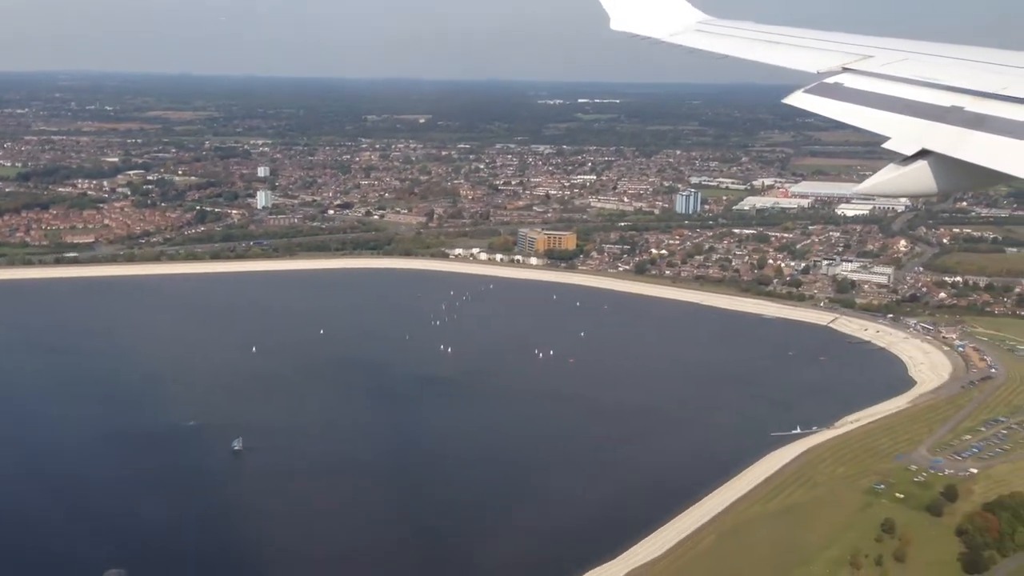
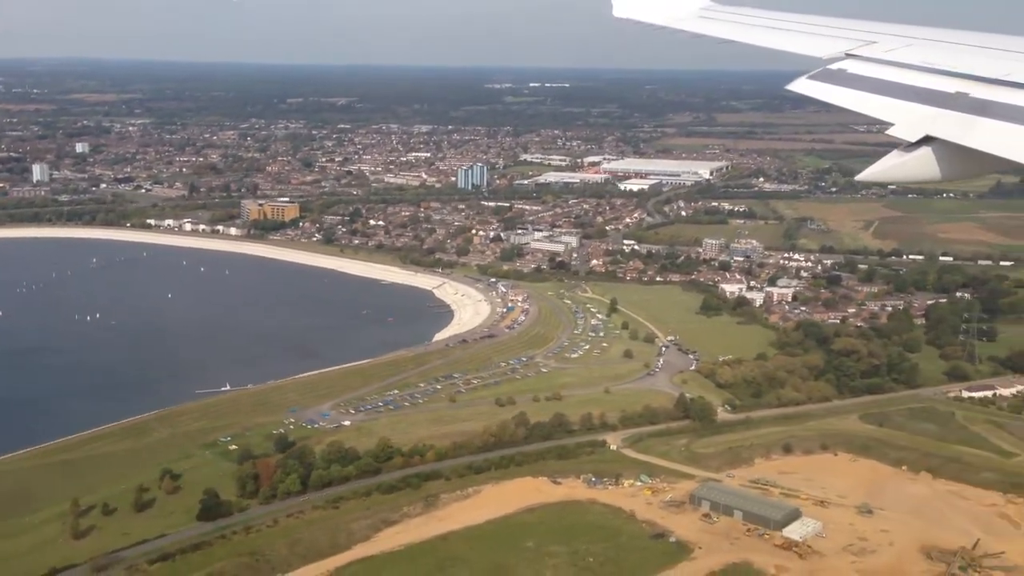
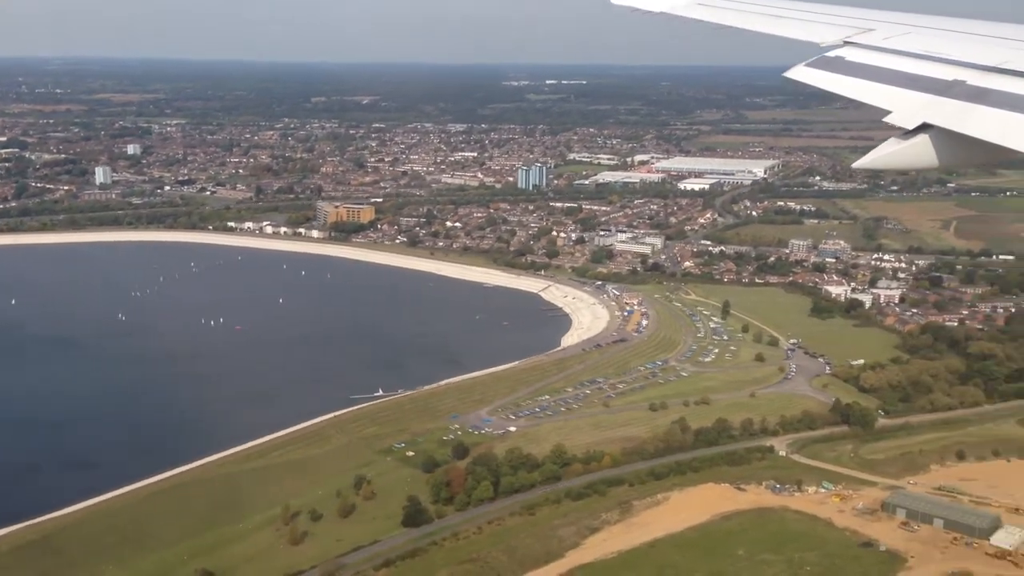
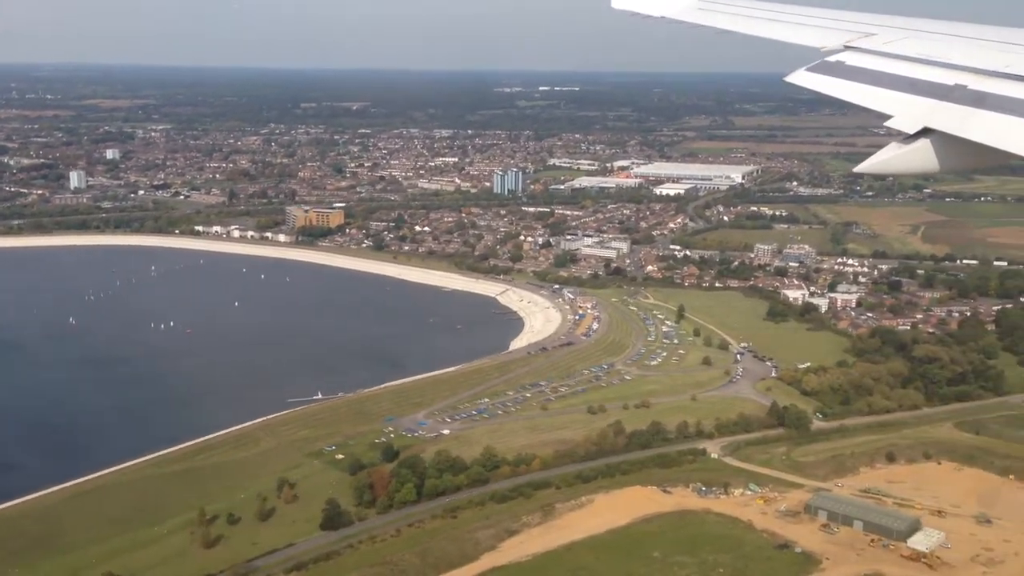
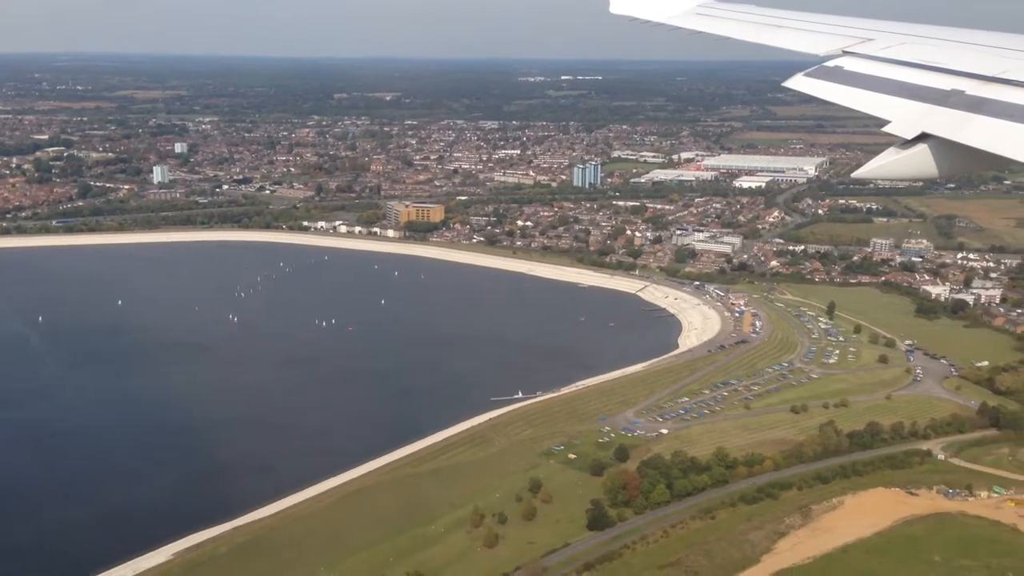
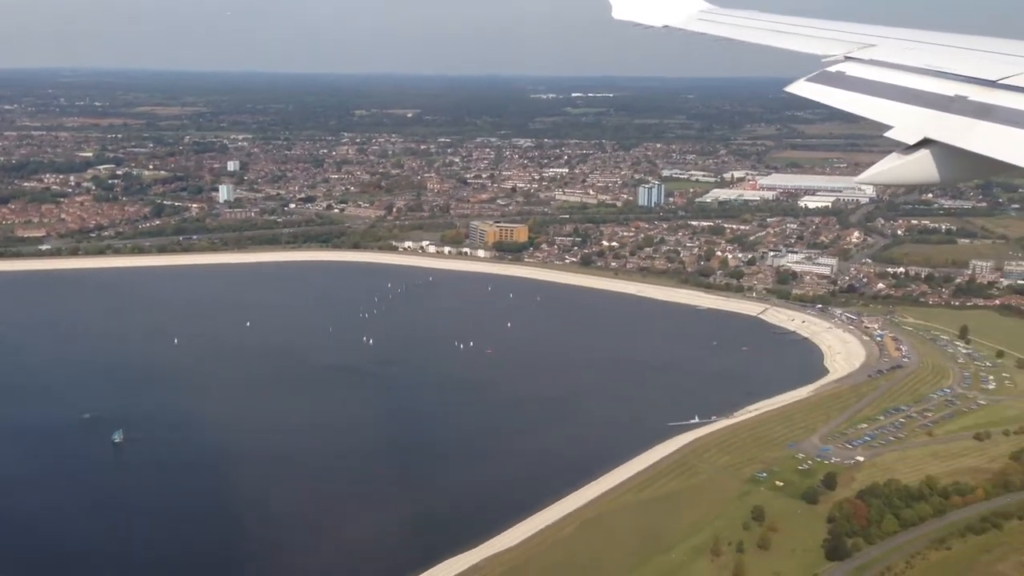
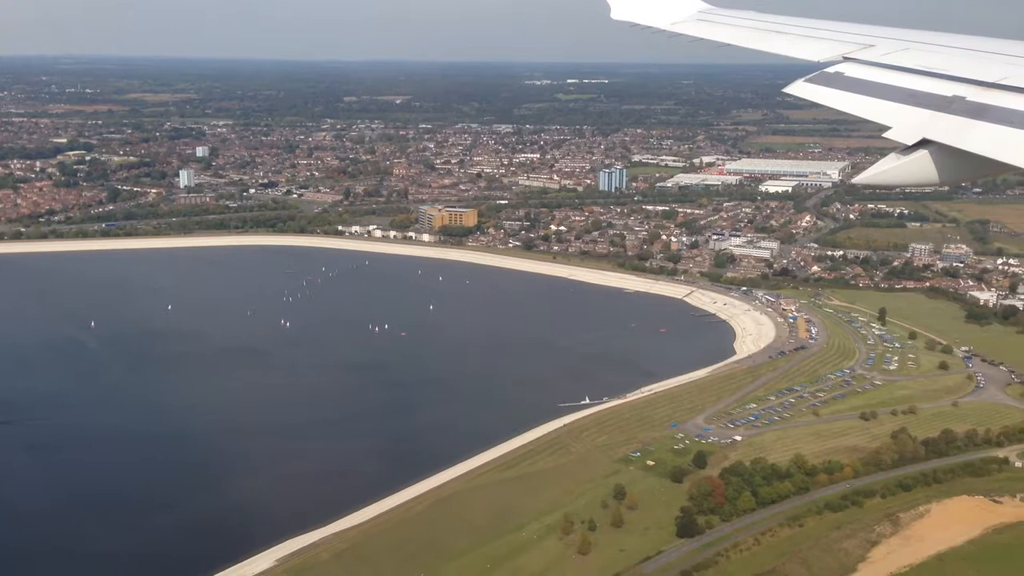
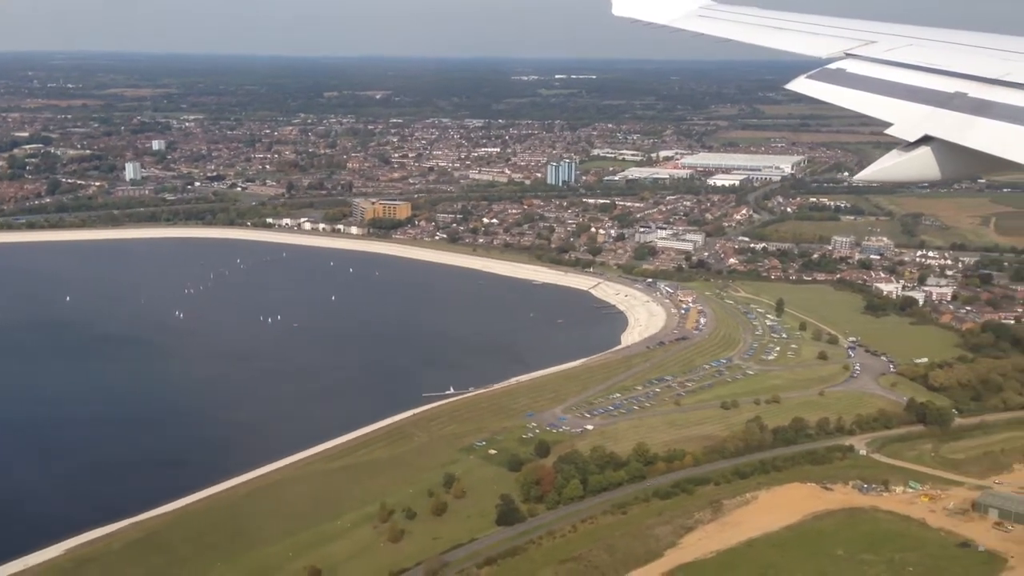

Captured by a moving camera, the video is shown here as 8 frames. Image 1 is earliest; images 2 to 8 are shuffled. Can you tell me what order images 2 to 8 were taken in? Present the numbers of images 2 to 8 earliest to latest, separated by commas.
6, 7, 5, 8, 3, 4, 2
